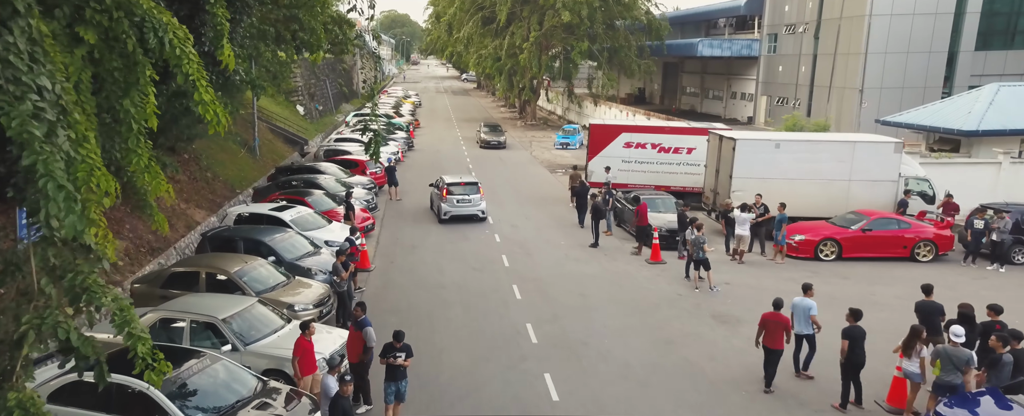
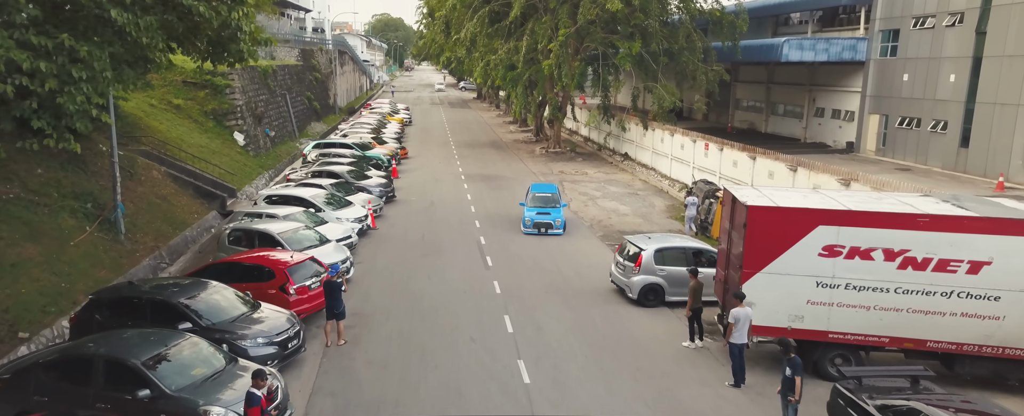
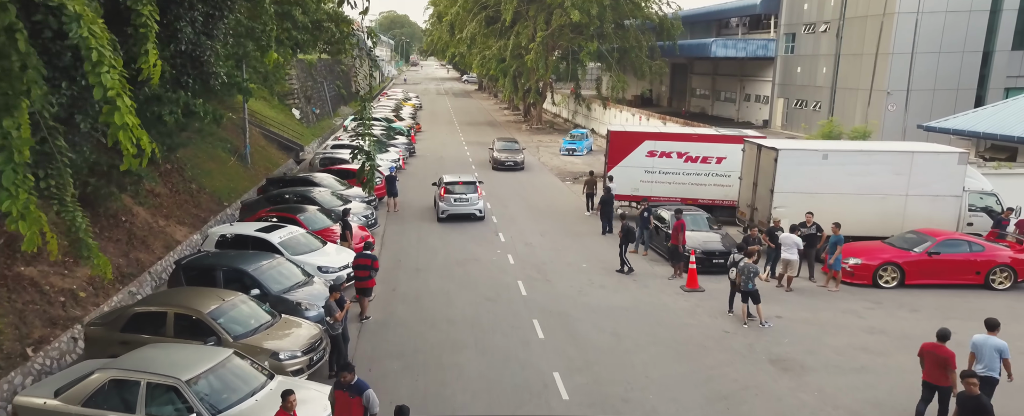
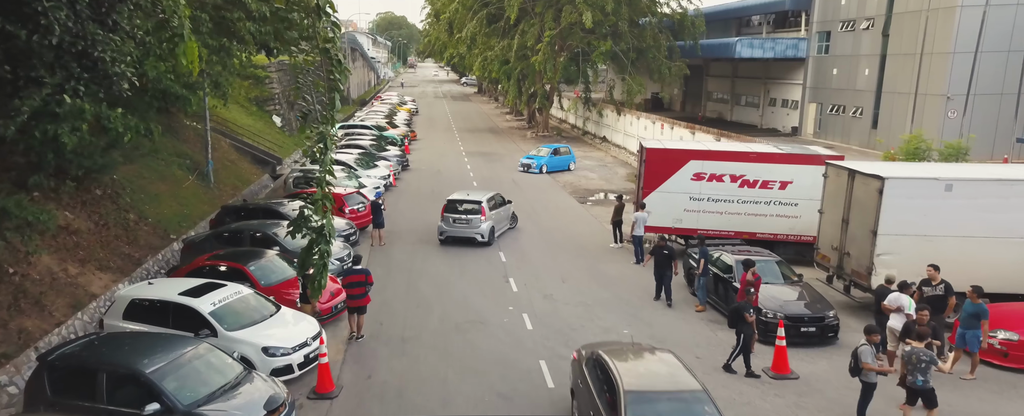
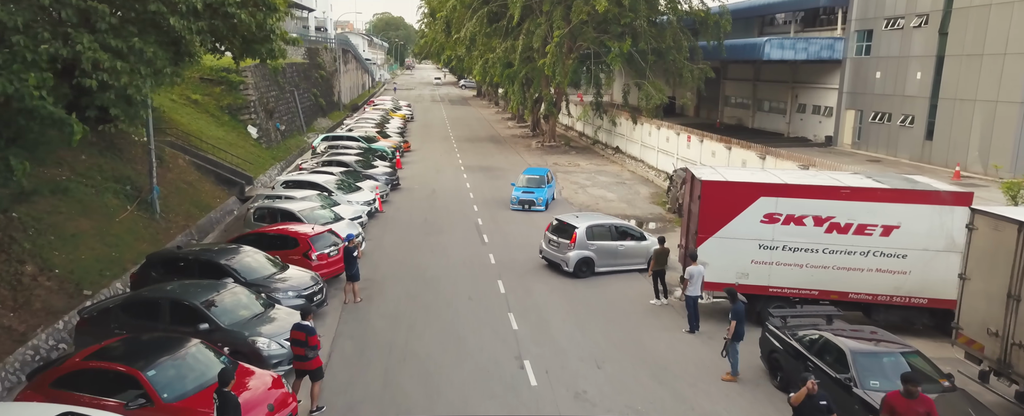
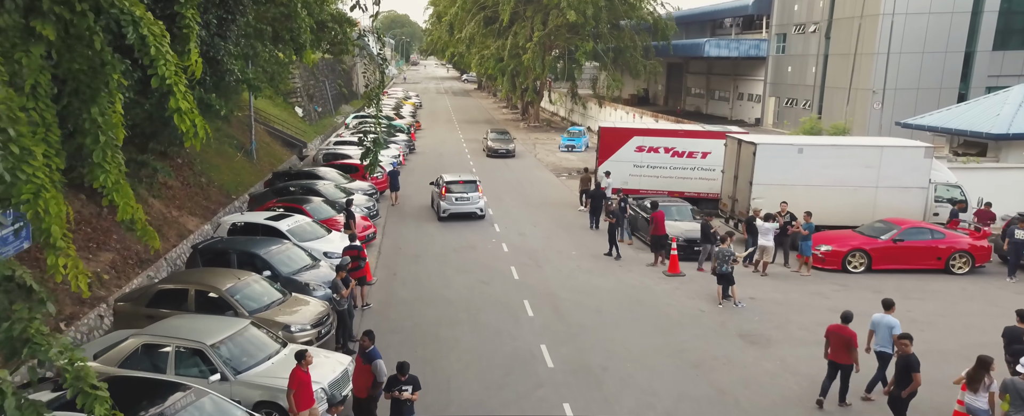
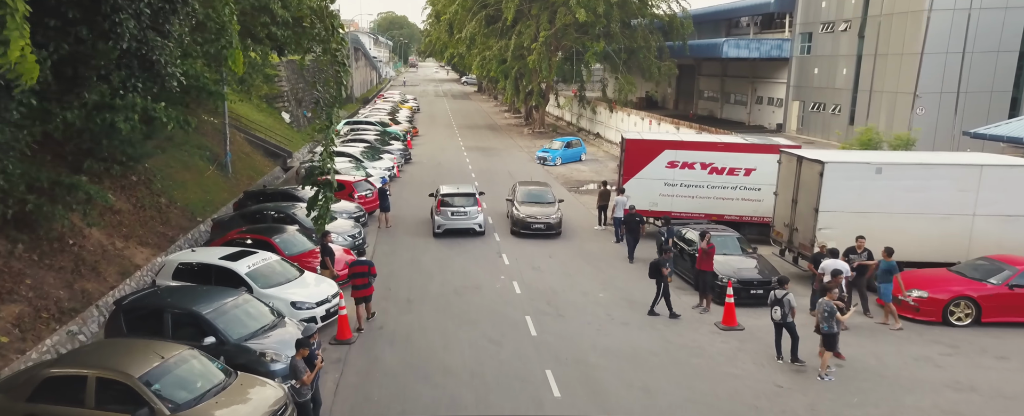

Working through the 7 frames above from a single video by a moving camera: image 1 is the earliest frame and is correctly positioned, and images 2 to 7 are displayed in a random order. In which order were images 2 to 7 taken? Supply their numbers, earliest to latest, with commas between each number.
6, 3, 7, 4, 5, 2
